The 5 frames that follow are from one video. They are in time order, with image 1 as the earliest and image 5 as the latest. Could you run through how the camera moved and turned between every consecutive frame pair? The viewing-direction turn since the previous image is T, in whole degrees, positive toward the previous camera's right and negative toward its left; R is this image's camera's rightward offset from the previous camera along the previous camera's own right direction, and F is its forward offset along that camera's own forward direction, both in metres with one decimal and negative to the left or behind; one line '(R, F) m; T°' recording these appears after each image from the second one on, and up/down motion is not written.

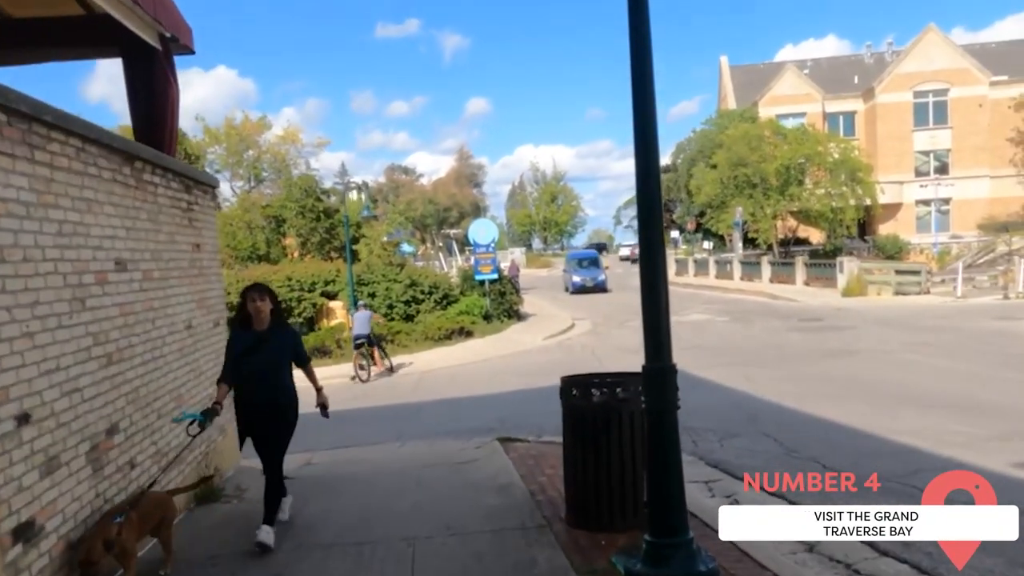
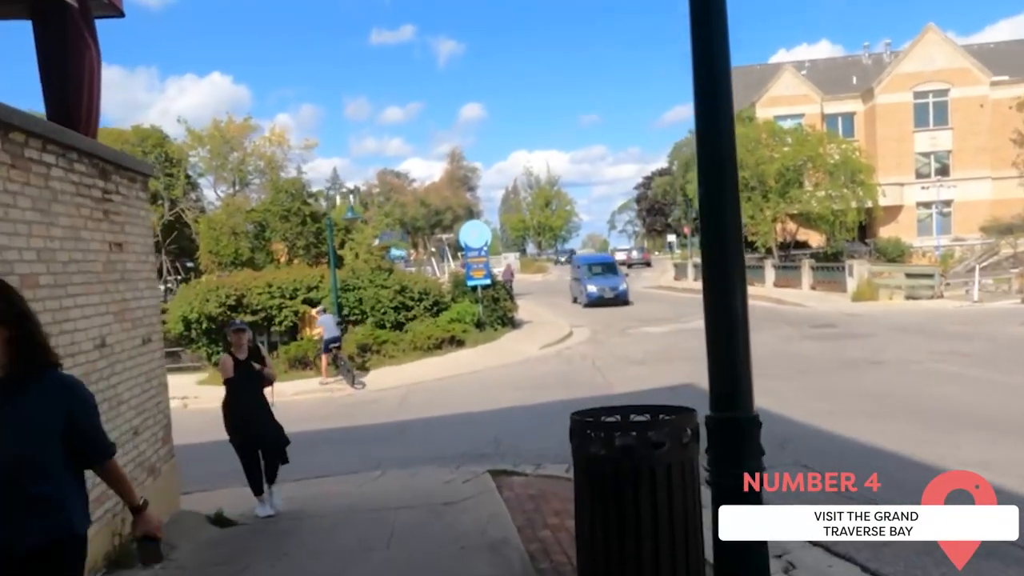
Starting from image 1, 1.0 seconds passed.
(0.0, +1.4) m; 0°
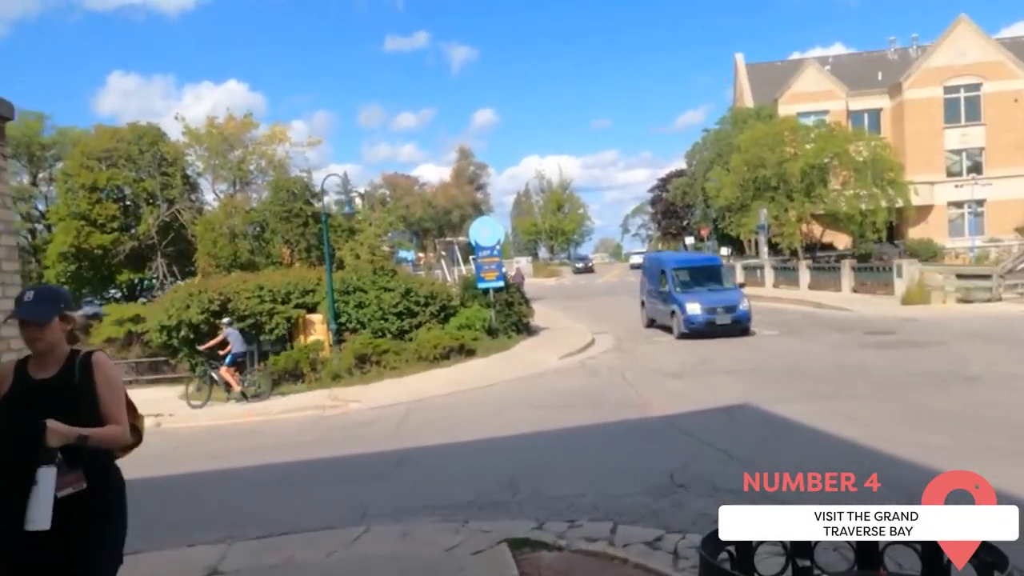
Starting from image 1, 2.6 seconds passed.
(-0.1, +2.3) m; -1°
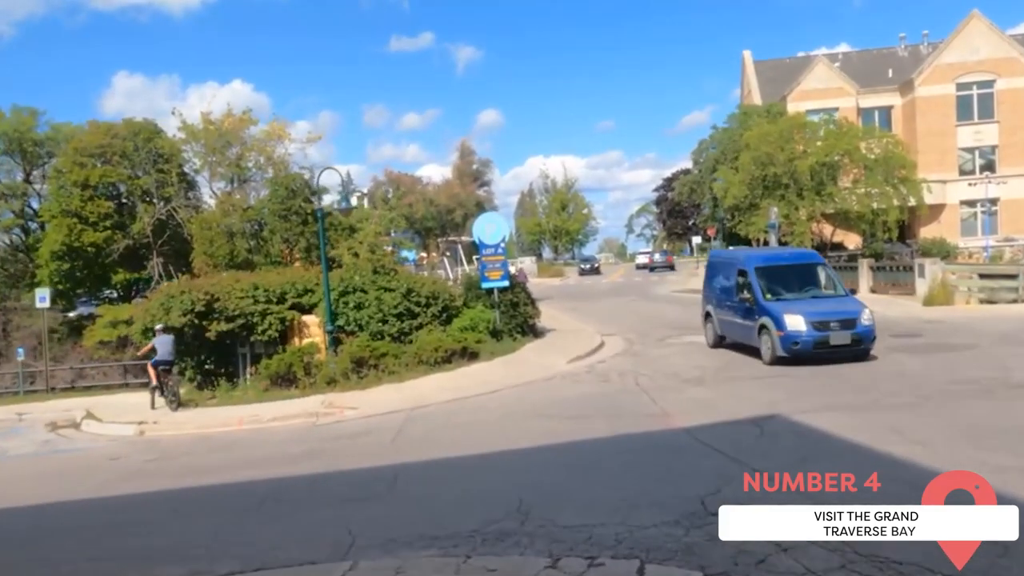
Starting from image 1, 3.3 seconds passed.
(0.0, +1.0) m; 0°
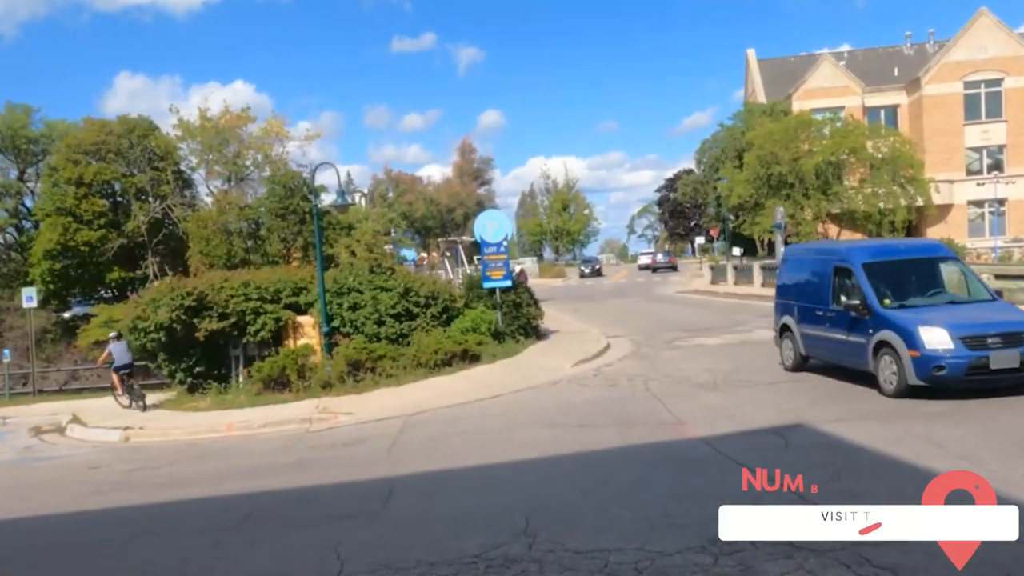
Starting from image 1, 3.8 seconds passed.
(0.0, +0.7) m; 0°
